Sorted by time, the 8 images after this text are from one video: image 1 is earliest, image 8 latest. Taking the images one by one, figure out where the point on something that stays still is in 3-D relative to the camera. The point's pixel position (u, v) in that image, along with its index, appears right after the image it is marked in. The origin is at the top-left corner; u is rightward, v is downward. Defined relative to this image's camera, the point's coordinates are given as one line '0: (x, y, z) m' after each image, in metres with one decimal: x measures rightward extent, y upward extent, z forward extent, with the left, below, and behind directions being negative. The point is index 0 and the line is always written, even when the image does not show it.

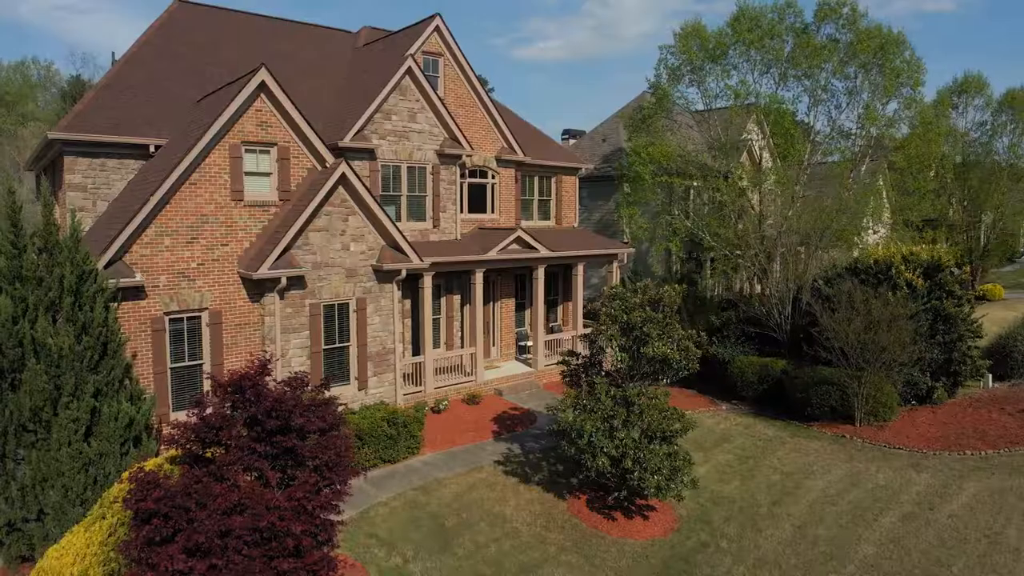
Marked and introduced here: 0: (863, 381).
0: (+9.2, -2.4, +18.4) m
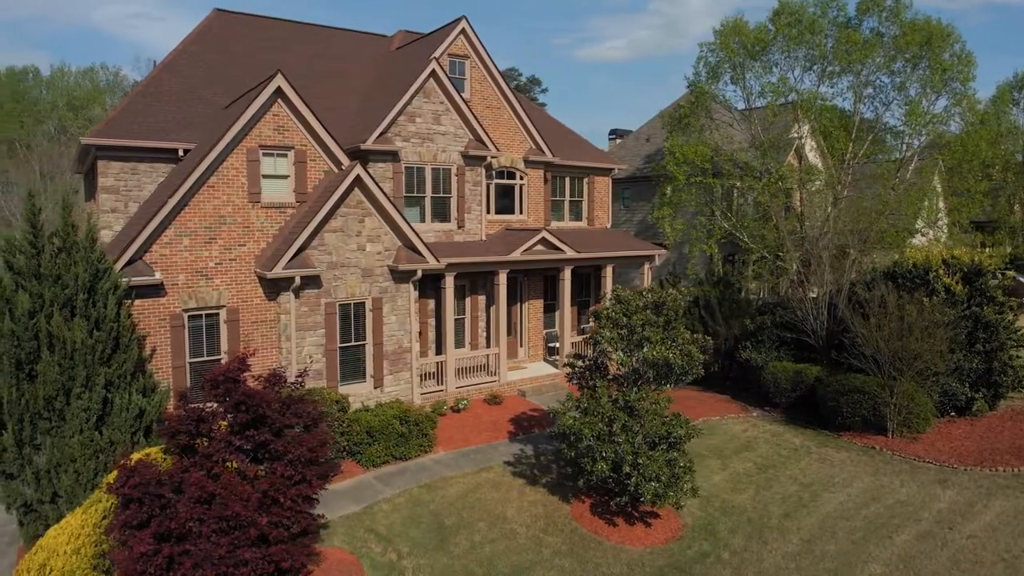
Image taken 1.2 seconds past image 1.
0: (+9.6, -2.6, +17.6) m
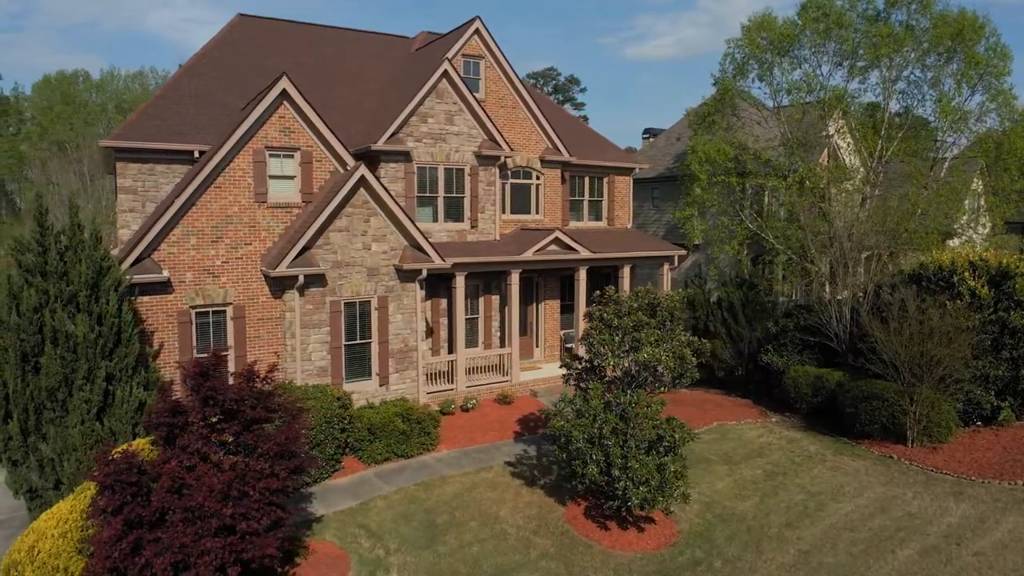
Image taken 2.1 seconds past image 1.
0: (+9.8, -2.7, +16.9) m
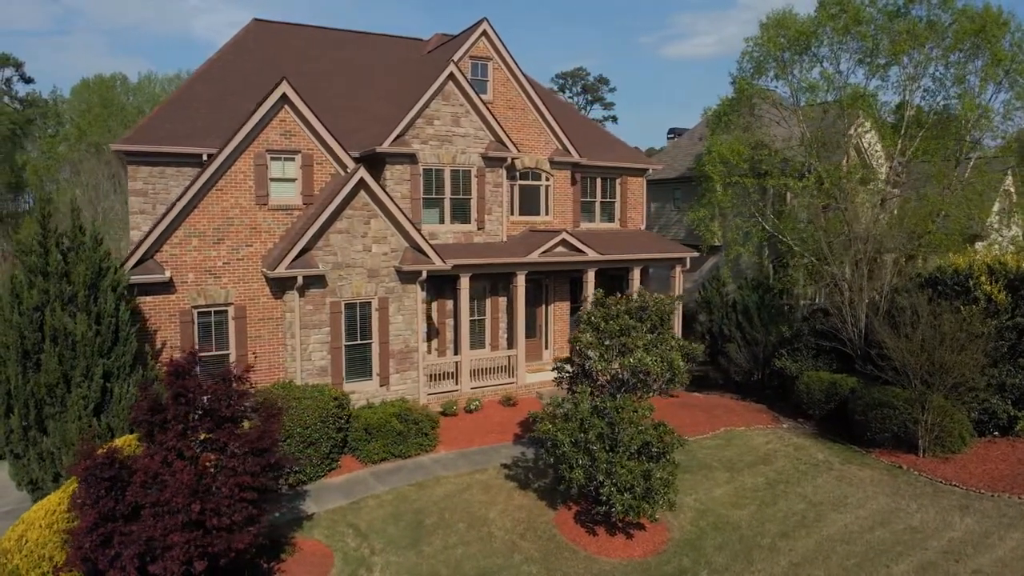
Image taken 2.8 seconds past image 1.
0: (+9.7, -2.8, +16.3) m
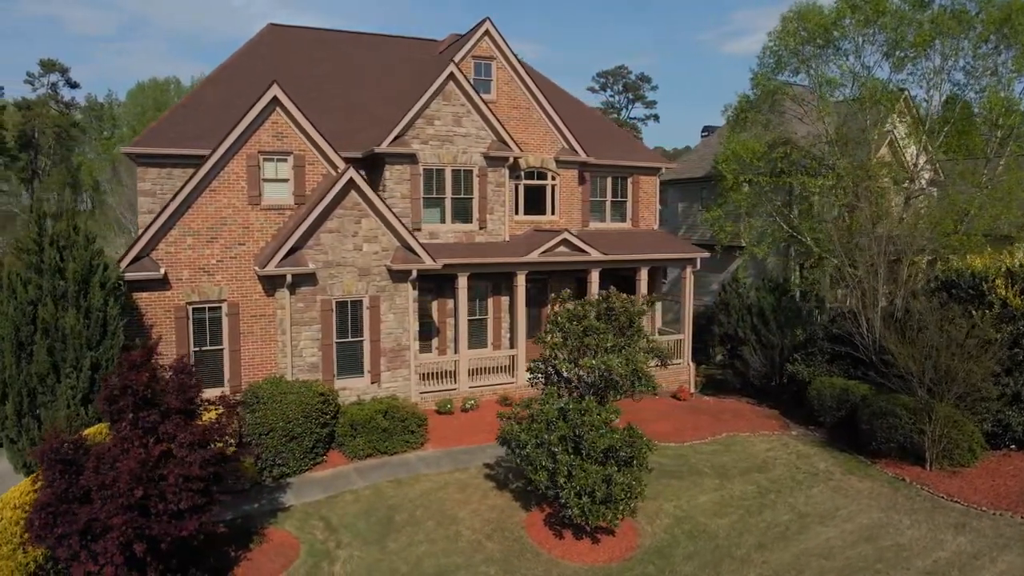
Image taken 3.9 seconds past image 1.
0: (+9.4, -2.9, +15.5) m
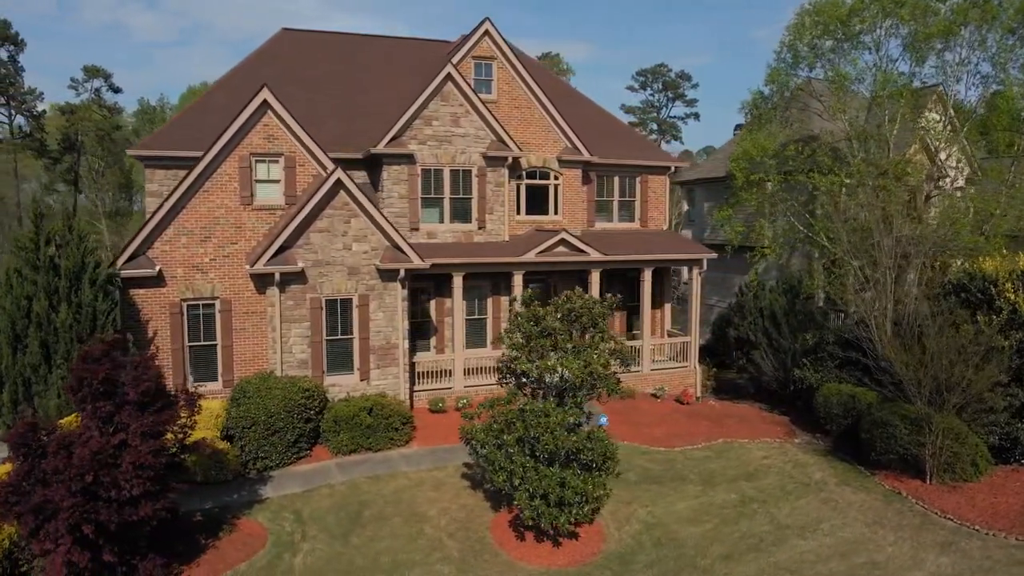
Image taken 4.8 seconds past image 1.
0: (+8.9, -3.0, +14.7) m
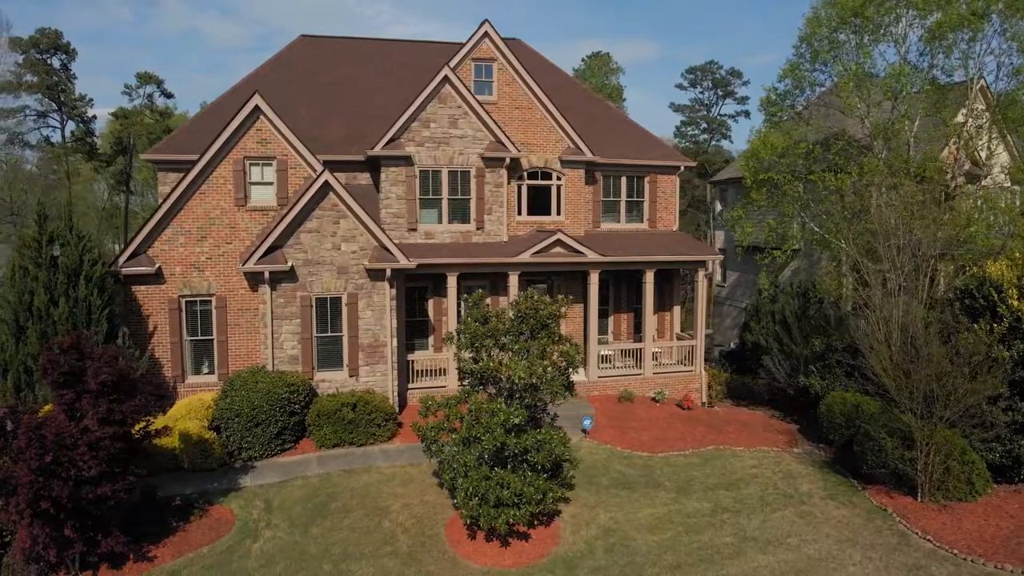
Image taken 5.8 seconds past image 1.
0: (+8.2, -3.1, +13.9) m
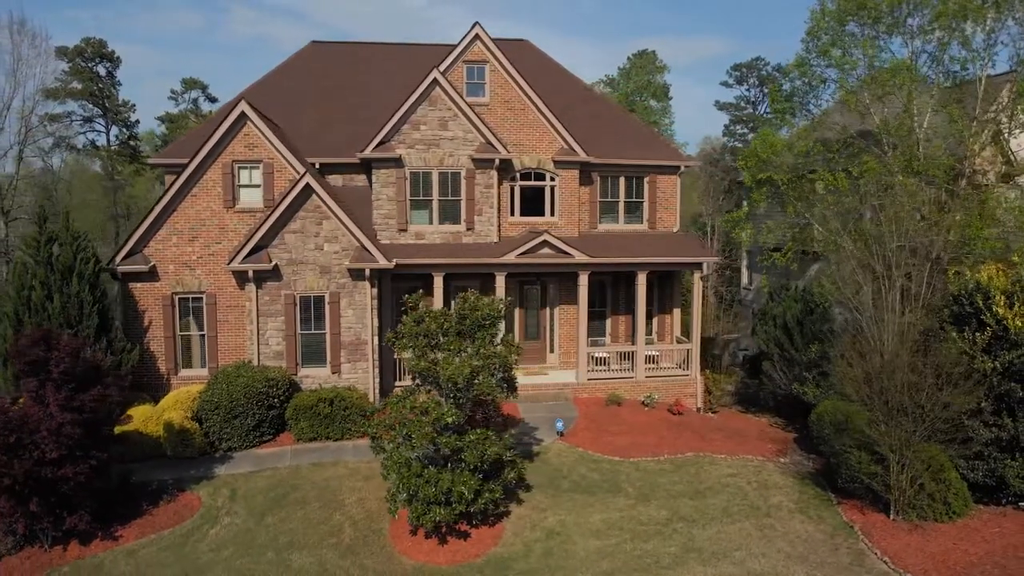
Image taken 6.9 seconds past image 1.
0: (+7.1, -3.2, +13.1) m
